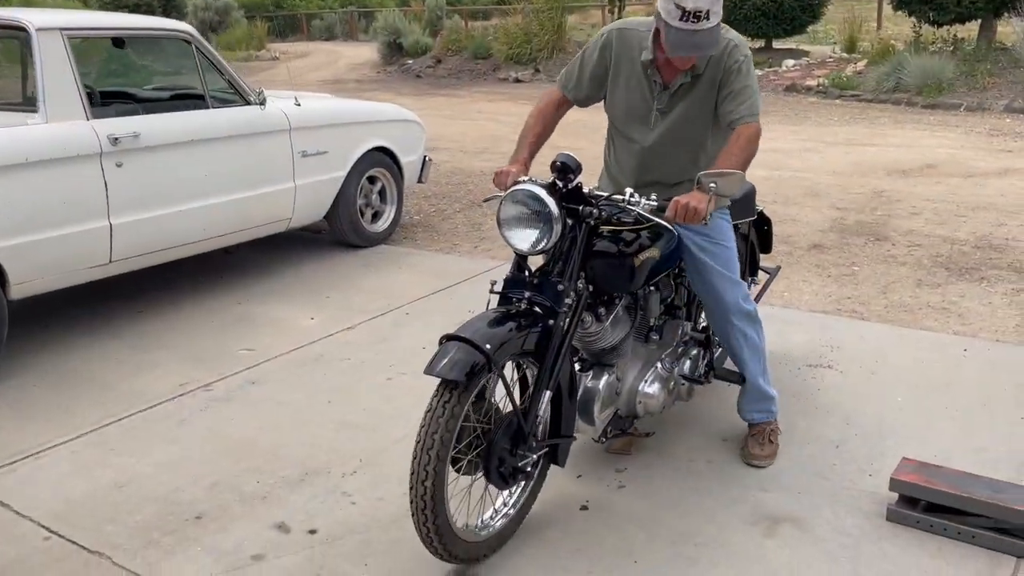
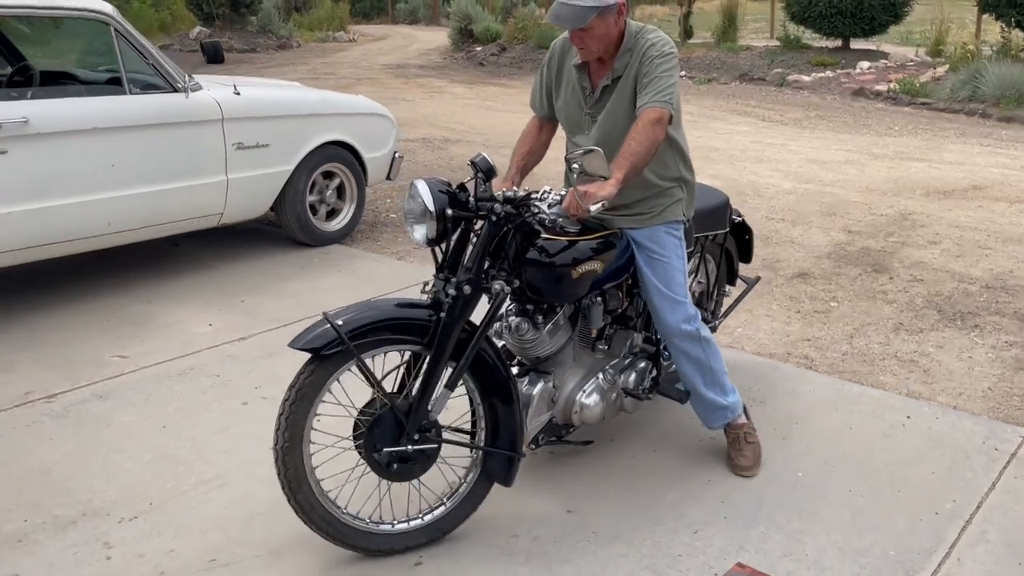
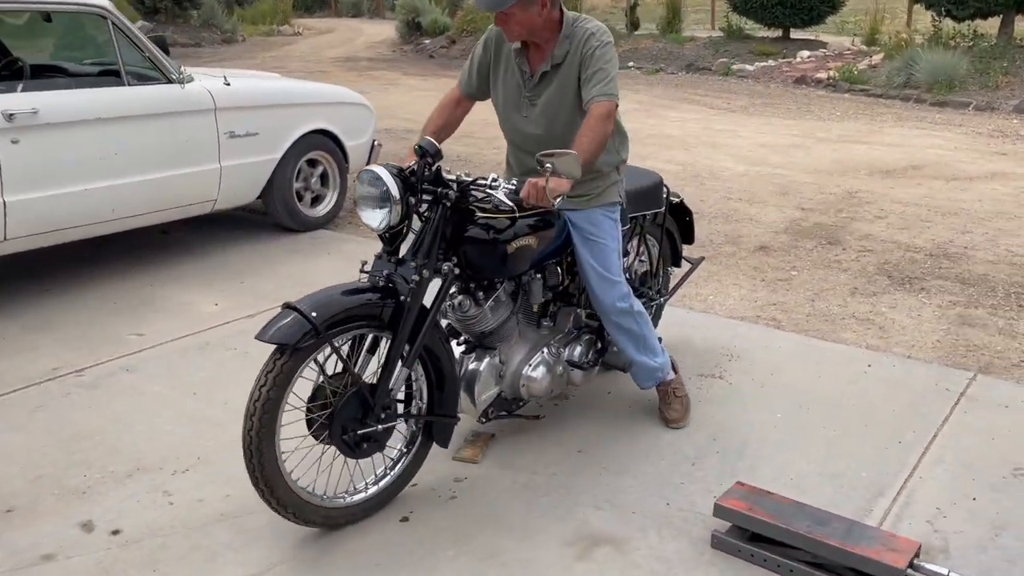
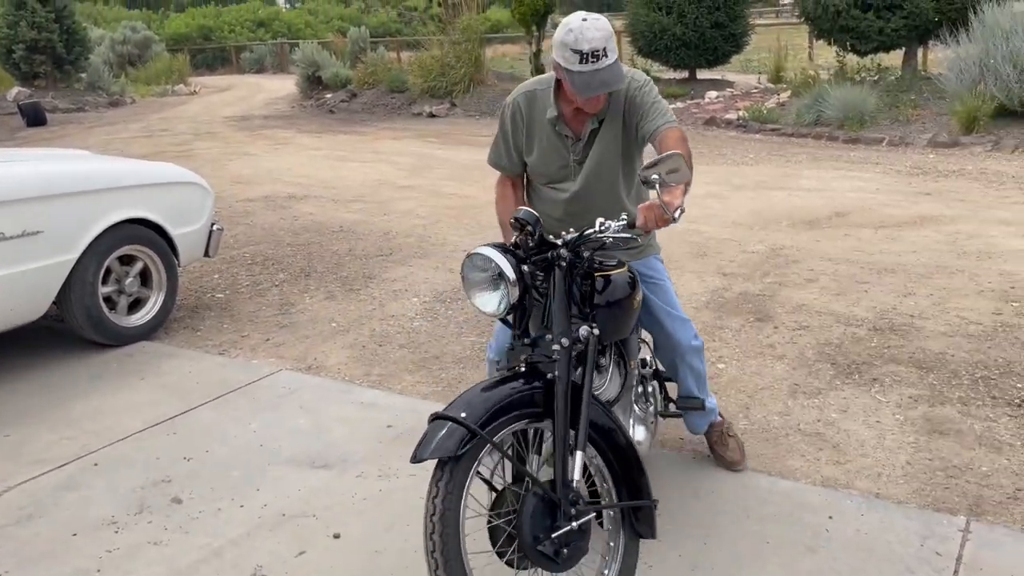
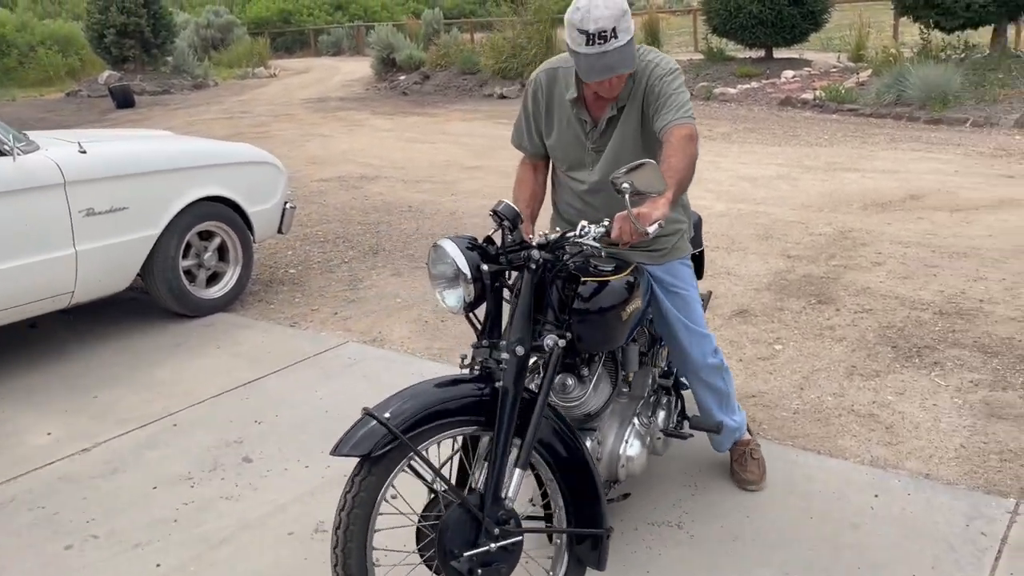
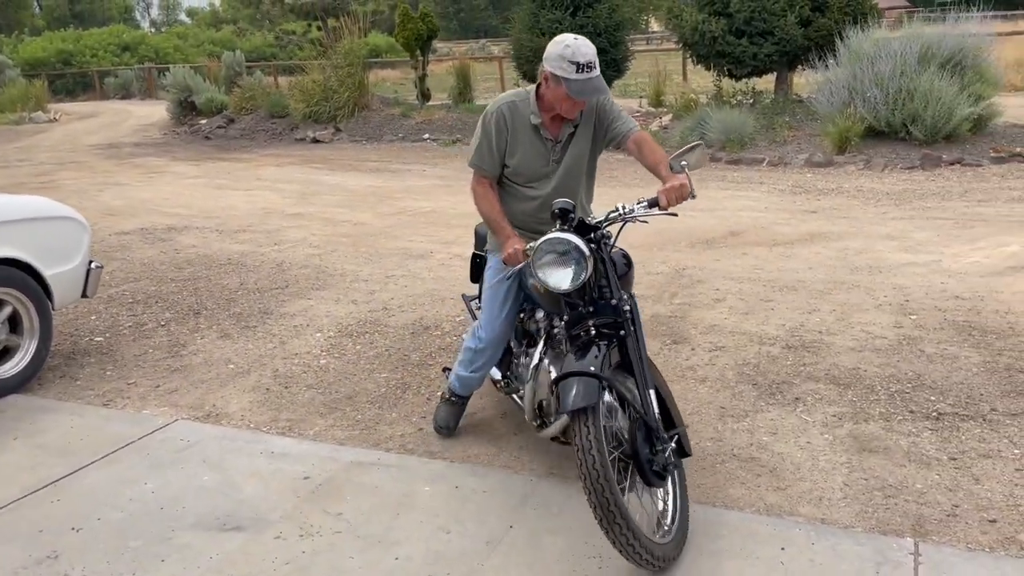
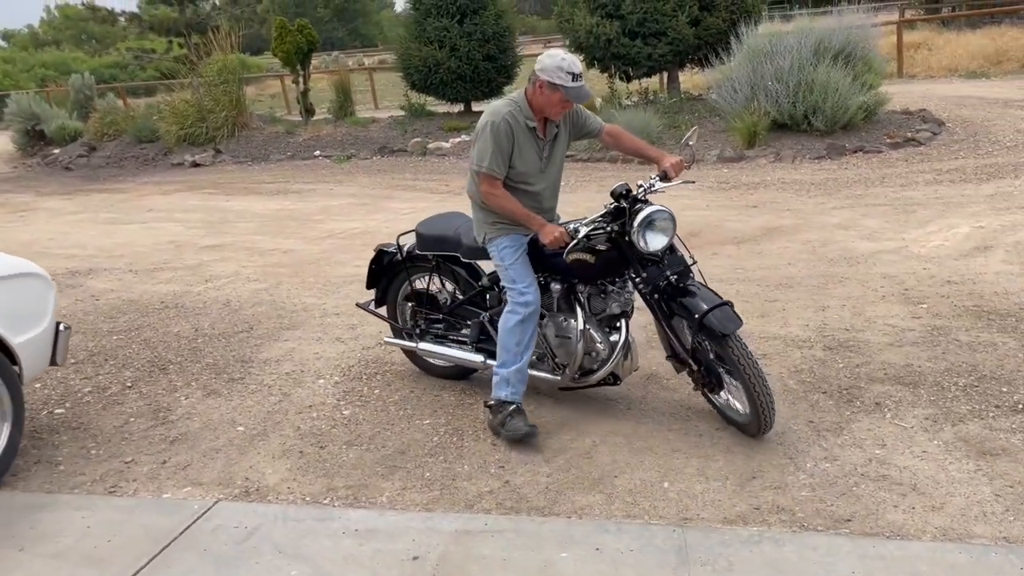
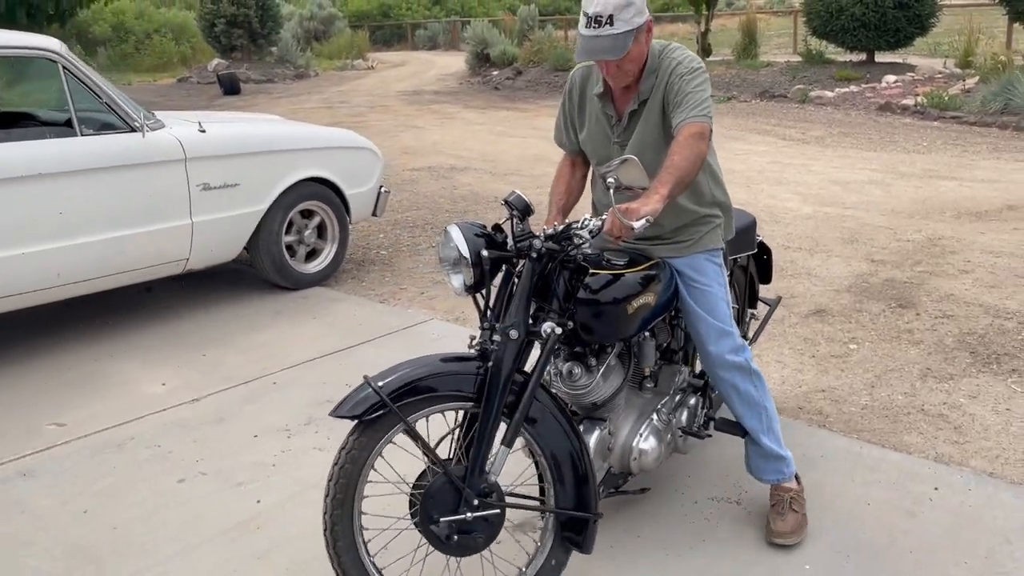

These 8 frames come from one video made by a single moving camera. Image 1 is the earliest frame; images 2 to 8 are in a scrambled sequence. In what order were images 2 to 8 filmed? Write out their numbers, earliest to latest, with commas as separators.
3, 2, 8, 5, 4, 6, 7
